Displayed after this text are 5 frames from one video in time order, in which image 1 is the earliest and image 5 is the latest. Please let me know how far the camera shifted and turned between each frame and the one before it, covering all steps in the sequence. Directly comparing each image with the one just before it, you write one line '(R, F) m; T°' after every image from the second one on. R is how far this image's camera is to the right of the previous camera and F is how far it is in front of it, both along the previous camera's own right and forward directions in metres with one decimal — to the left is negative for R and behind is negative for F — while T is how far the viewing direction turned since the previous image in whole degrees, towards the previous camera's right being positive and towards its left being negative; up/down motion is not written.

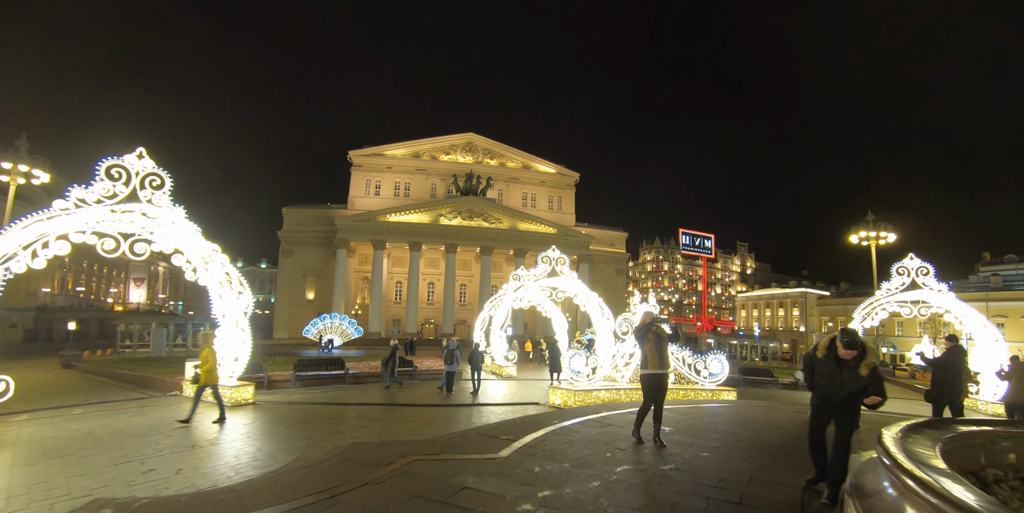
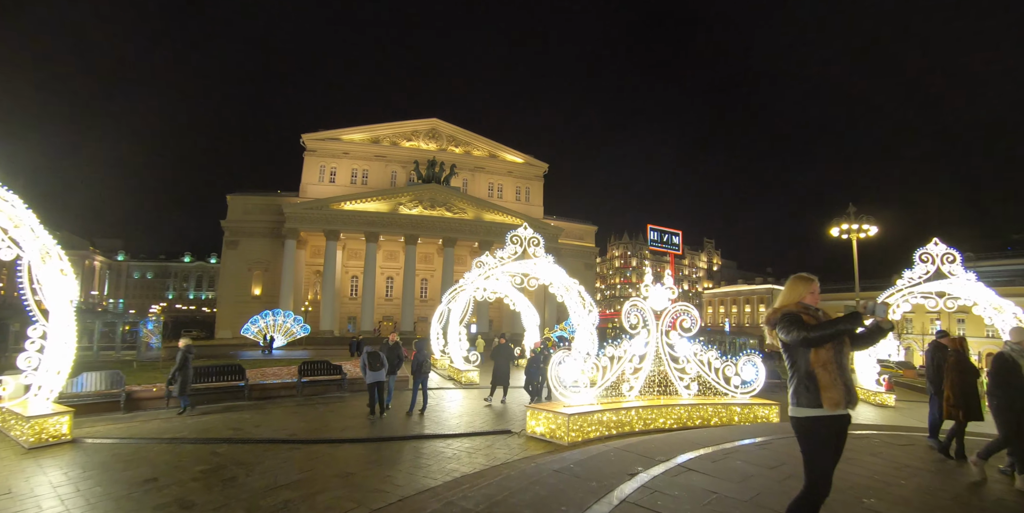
(+0.1, +3.7) m; +4°
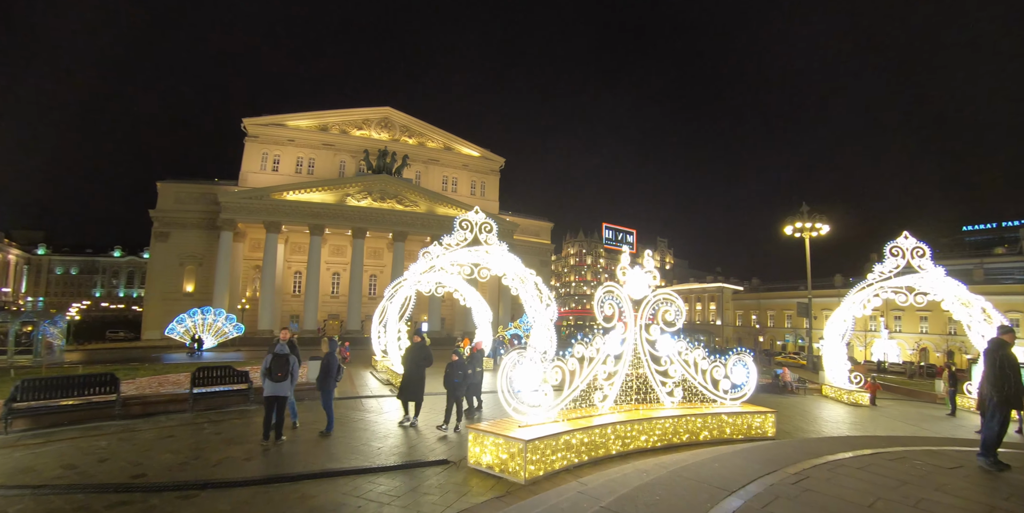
(+0.2, +1.8) m; +5°
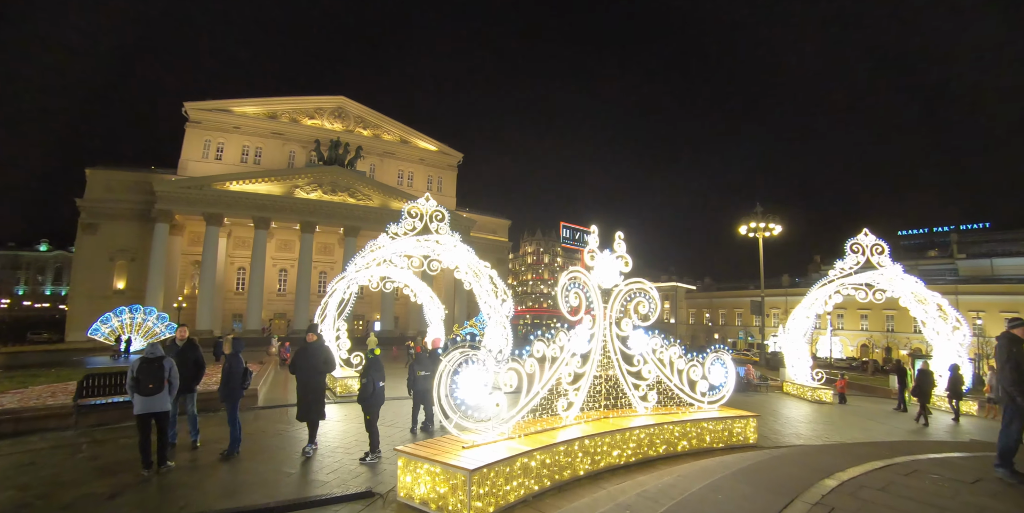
(+0.1, +1.1) m; +5°
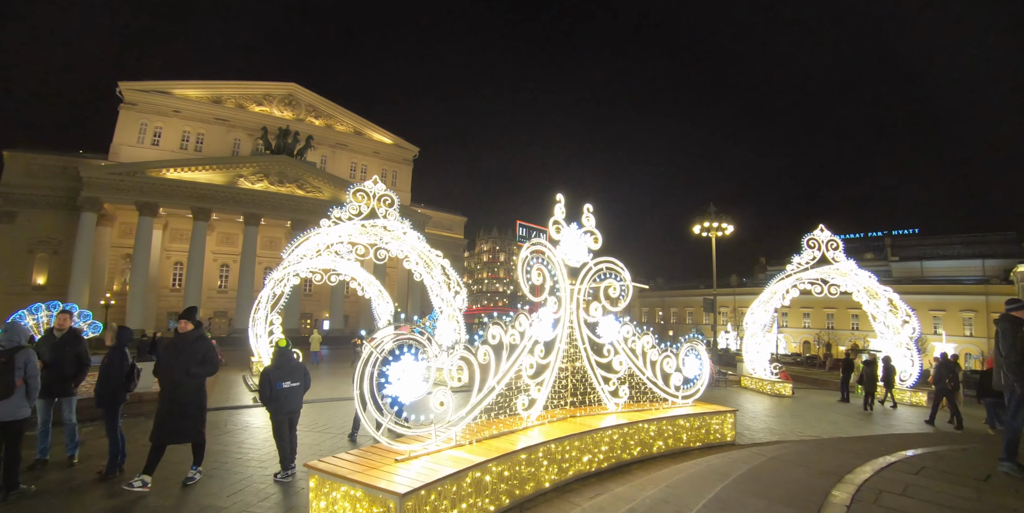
(0.0, +0.9) m; +5°
